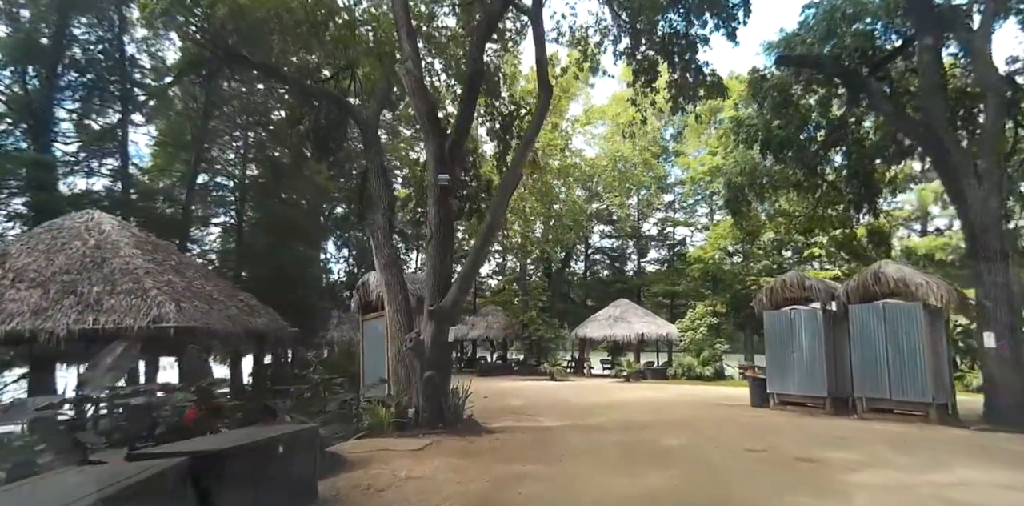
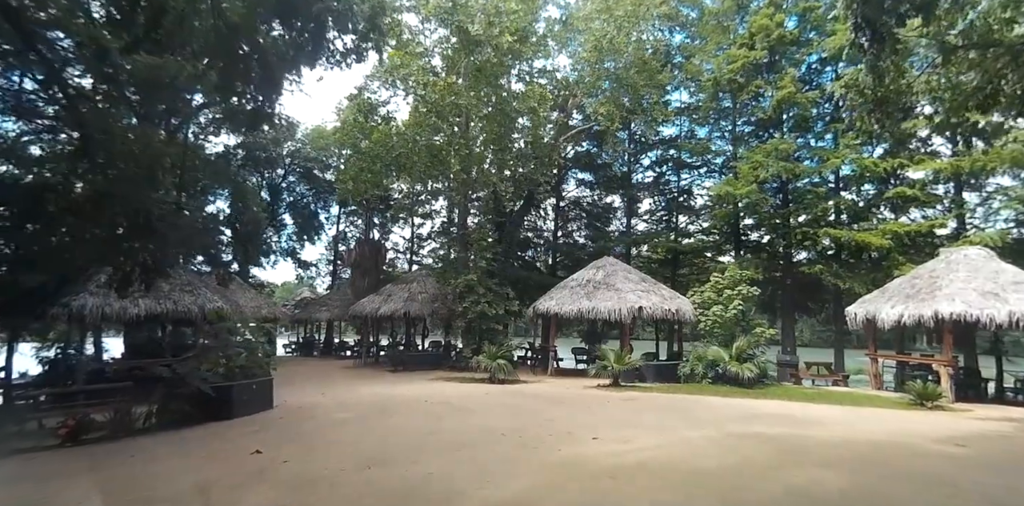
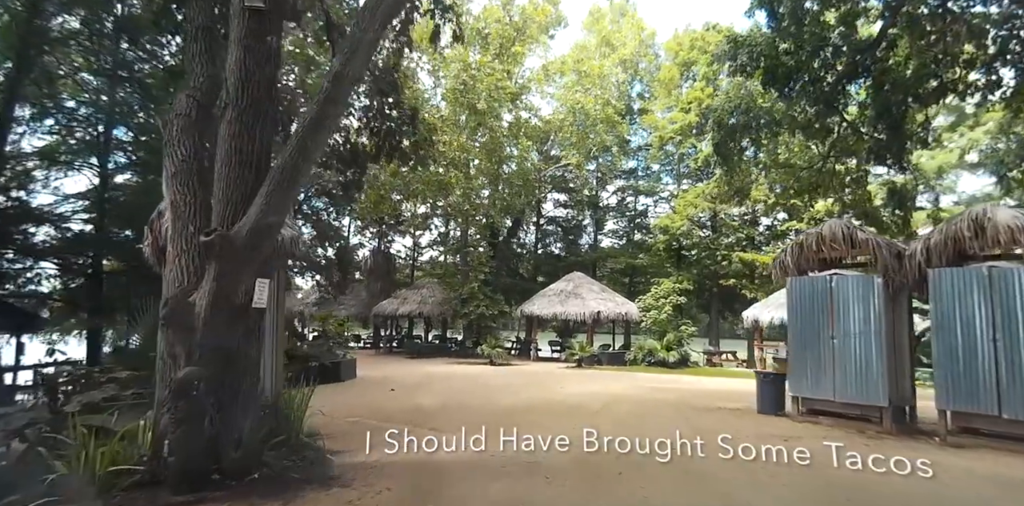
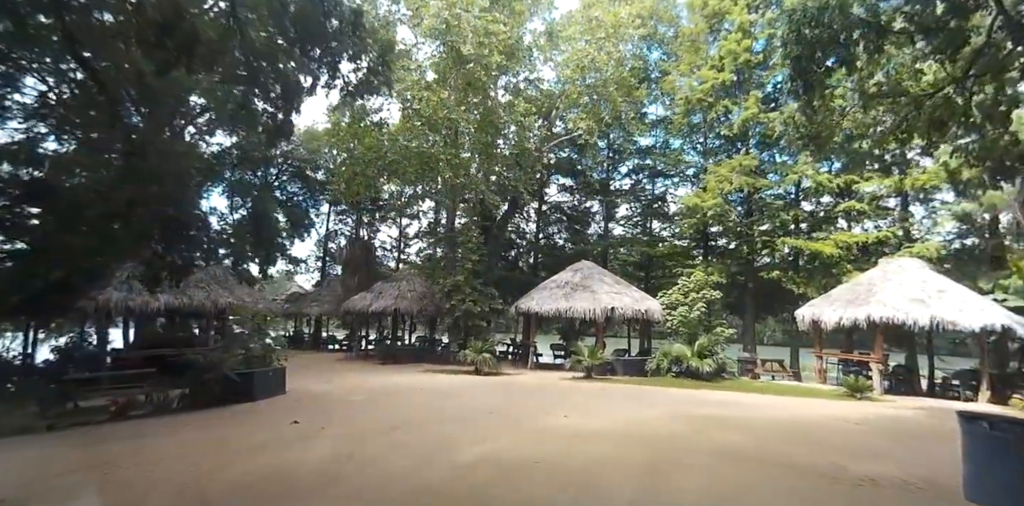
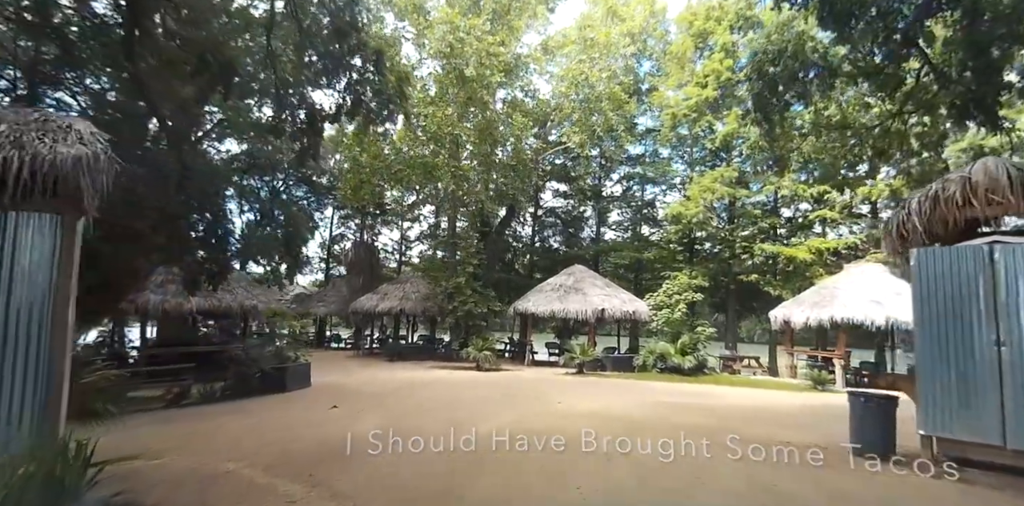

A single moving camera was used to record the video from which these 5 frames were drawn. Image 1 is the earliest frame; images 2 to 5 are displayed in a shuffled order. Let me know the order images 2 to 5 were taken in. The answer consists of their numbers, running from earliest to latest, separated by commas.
3, 5, 4, 2
